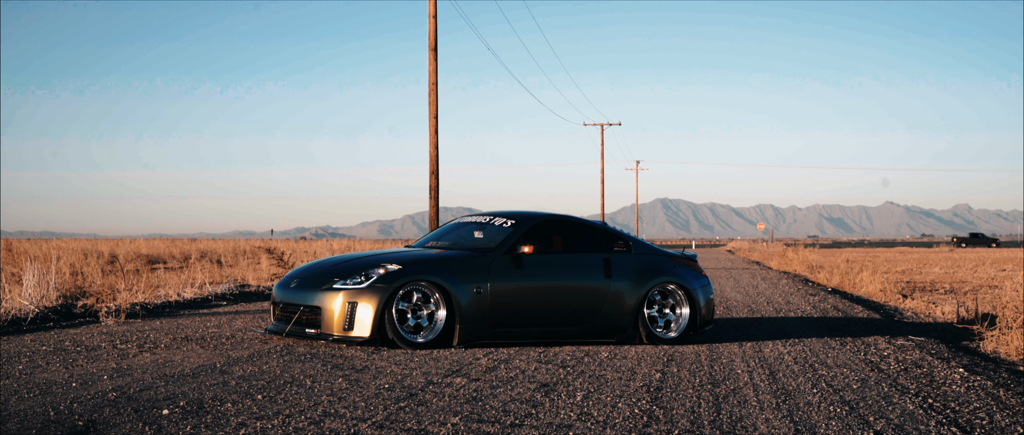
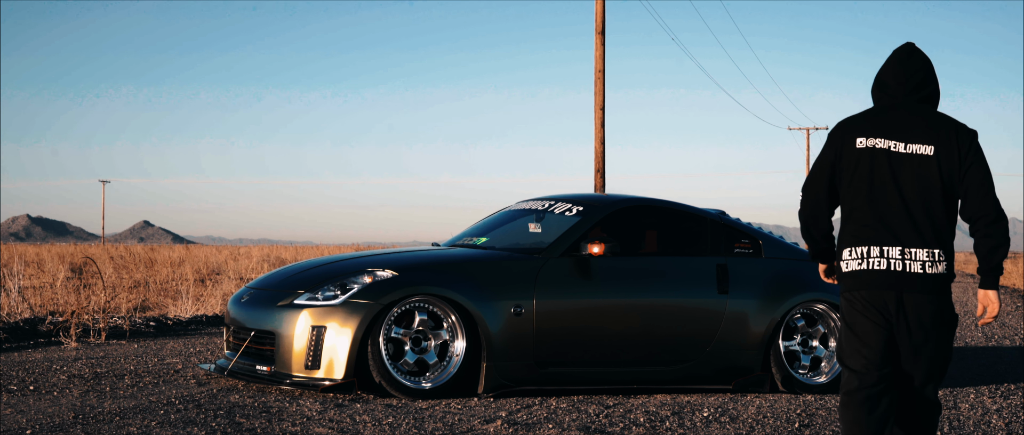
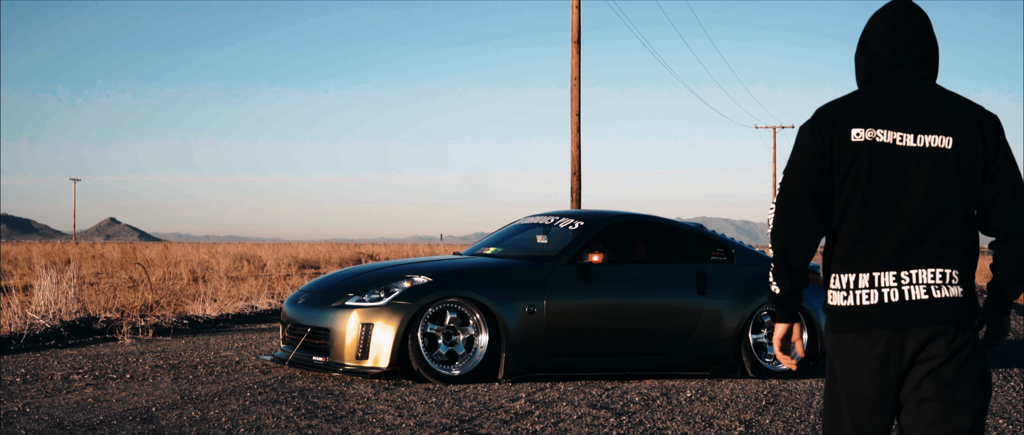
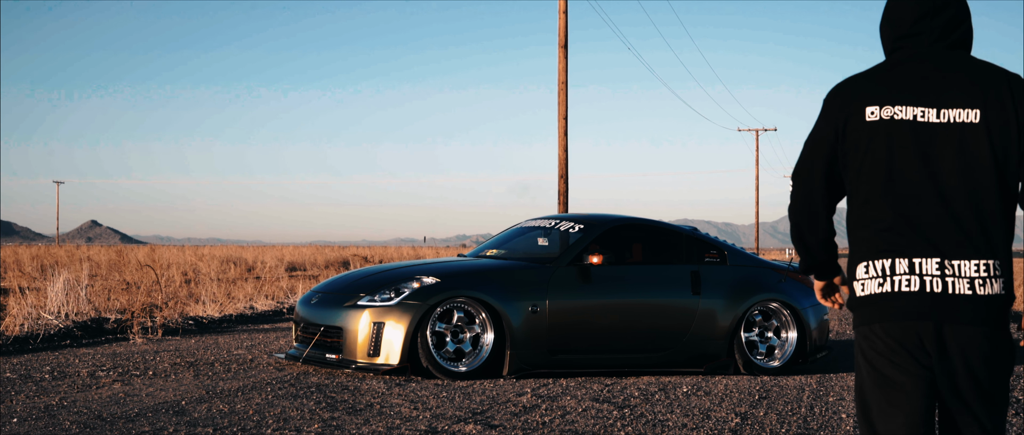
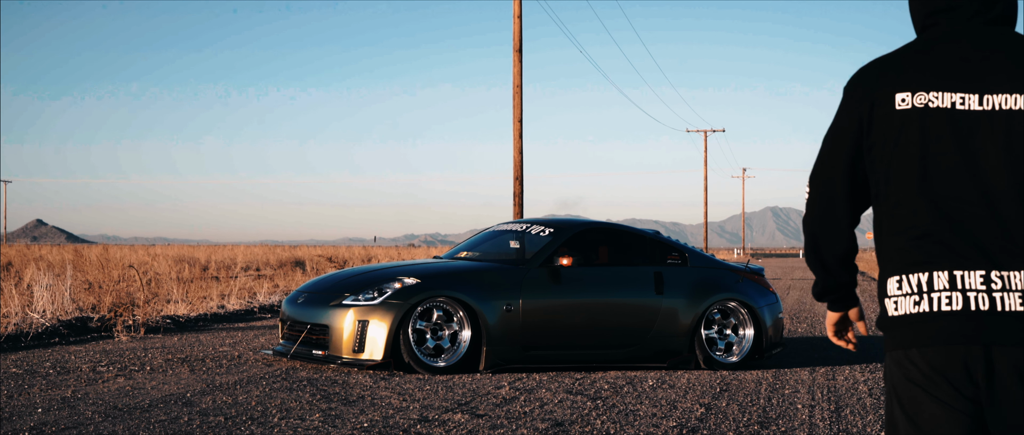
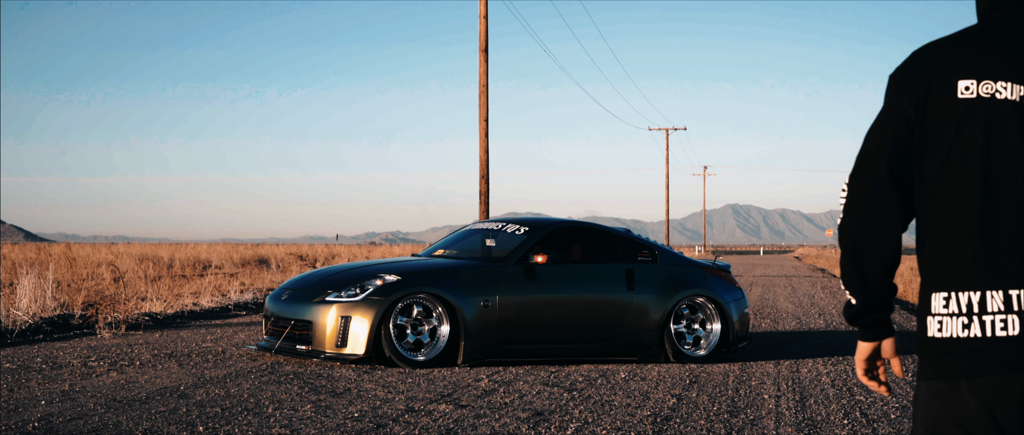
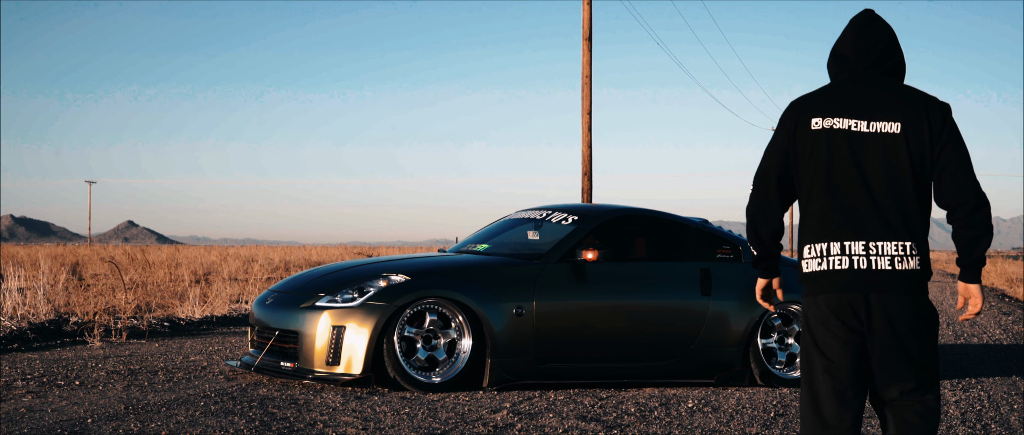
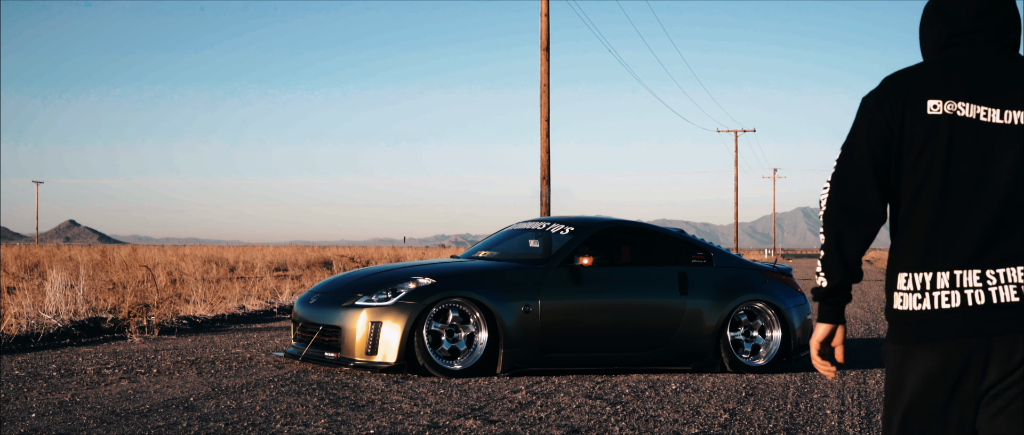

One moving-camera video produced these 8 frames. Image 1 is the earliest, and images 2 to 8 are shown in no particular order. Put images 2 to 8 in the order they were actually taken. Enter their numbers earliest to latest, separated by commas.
6, 5, 8, 4, 3, 7, 2
